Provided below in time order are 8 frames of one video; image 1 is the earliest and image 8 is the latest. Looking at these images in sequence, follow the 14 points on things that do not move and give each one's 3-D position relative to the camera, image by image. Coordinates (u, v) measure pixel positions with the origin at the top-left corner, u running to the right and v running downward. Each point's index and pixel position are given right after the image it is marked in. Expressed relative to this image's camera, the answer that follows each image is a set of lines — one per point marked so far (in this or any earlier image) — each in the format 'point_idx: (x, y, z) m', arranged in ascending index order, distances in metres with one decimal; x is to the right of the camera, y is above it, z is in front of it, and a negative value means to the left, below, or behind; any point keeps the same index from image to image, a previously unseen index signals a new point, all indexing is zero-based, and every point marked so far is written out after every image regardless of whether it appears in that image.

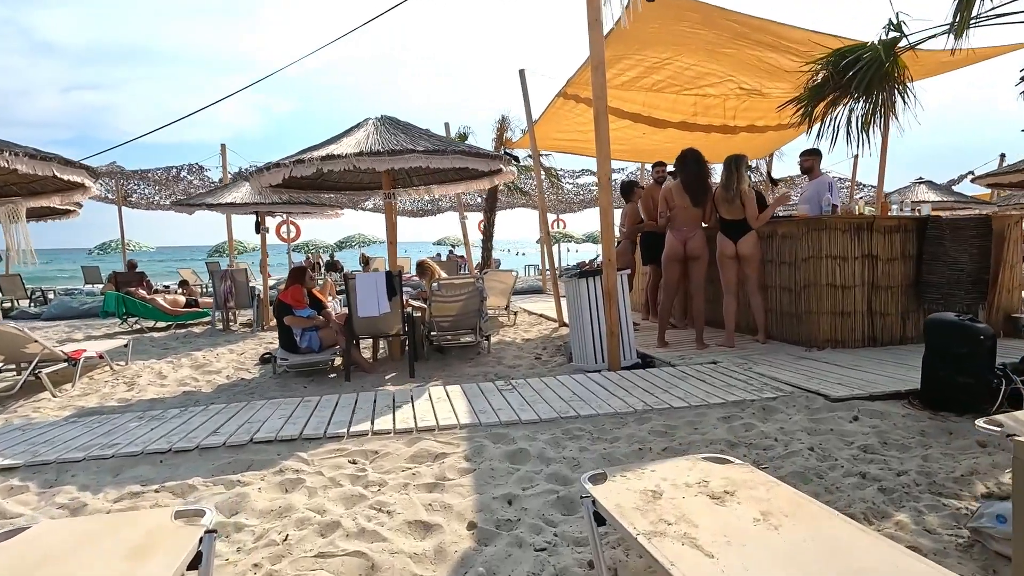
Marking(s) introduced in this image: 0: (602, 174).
0: (+0.7, +0.9, +4.3) m
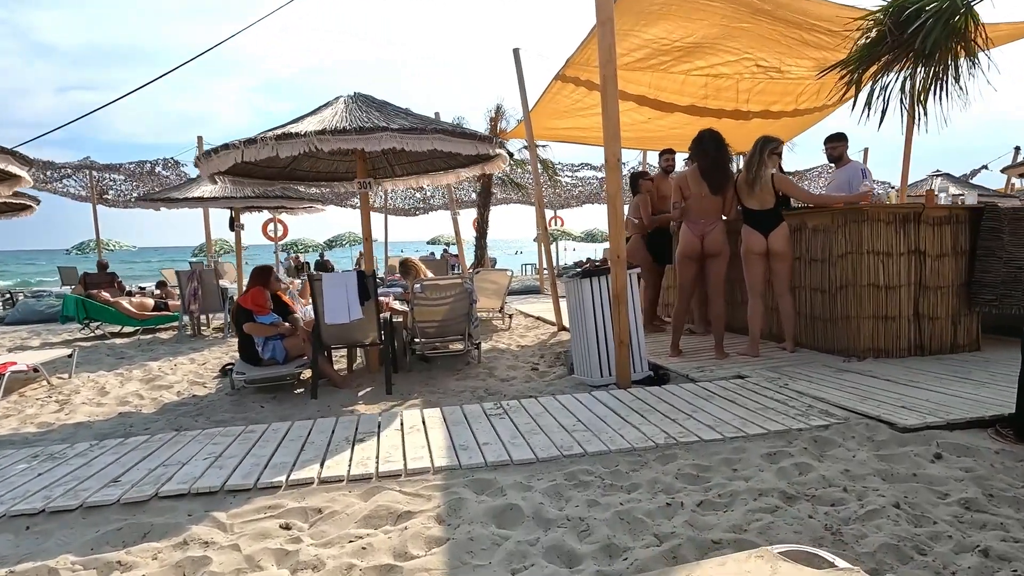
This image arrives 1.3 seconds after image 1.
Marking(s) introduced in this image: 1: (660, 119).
0: (+0.7, +0.9, +3.6) m
1: (+2.3, +2.6, +8.2) m
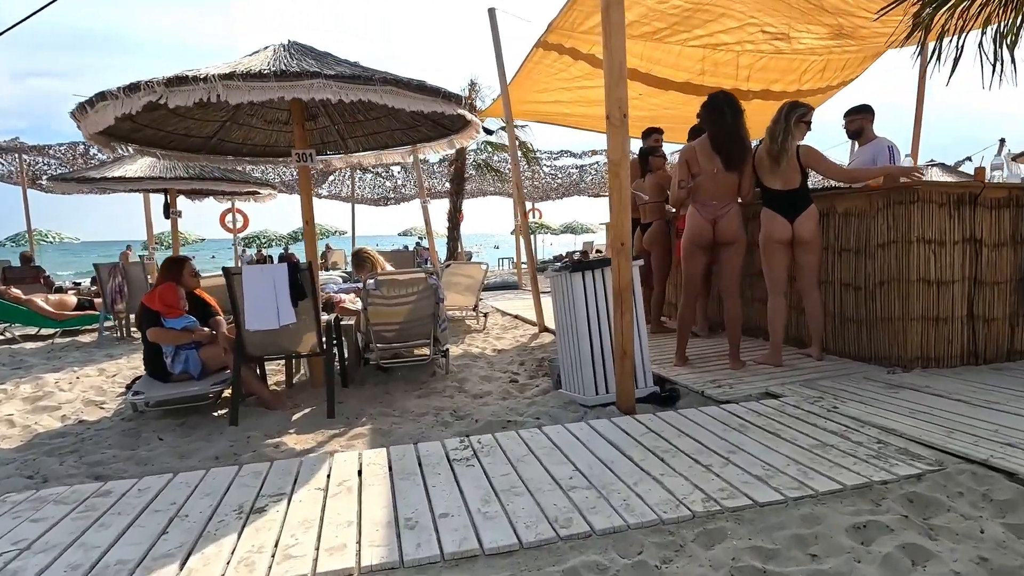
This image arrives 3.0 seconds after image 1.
0: (+0.5, +0.9, +2.8) m
1: (+1.9, +2.7, +7.4) m
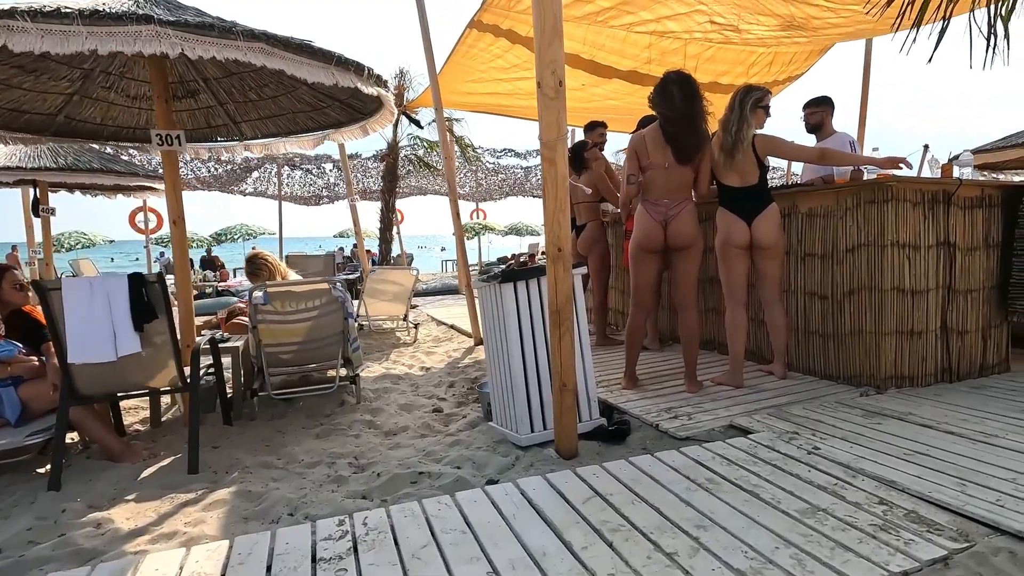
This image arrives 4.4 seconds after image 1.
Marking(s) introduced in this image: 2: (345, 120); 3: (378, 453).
0: (+0.1, +0.9, +2.1) m
1: (+1.1, +2.6, +6.9) m
2: (-1.3, +1.3, +4.3) m
3: (-0.7, -0.9, +2.9) m
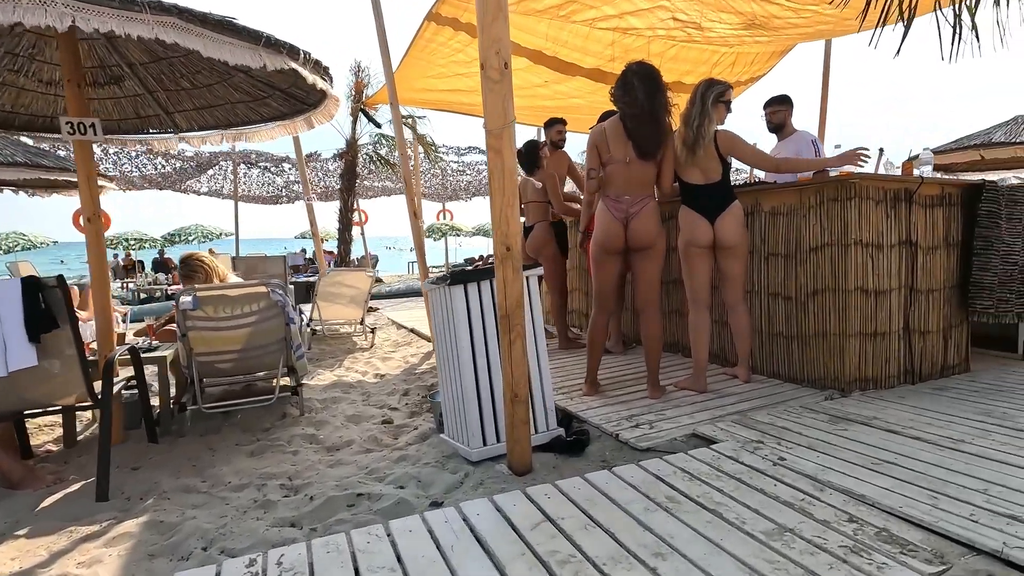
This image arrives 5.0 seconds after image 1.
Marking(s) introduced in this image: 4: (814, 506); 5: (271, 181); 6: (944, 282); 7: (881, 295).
0: (-0.1, +0.9, +1.9) m
1: (+0.6, +2.6, +6.8) m
2: (-1.7, +1.3, +4.0) m
3: (-1.0, -0.9, +2.6) m
4: (+1.0, -0.7, +1.8) m
5: (-6.2, +2.7, +13.6) m
6: (+2.7, 0.0, +3.4) m
7: (+2.2, 0.0, +3.1) m
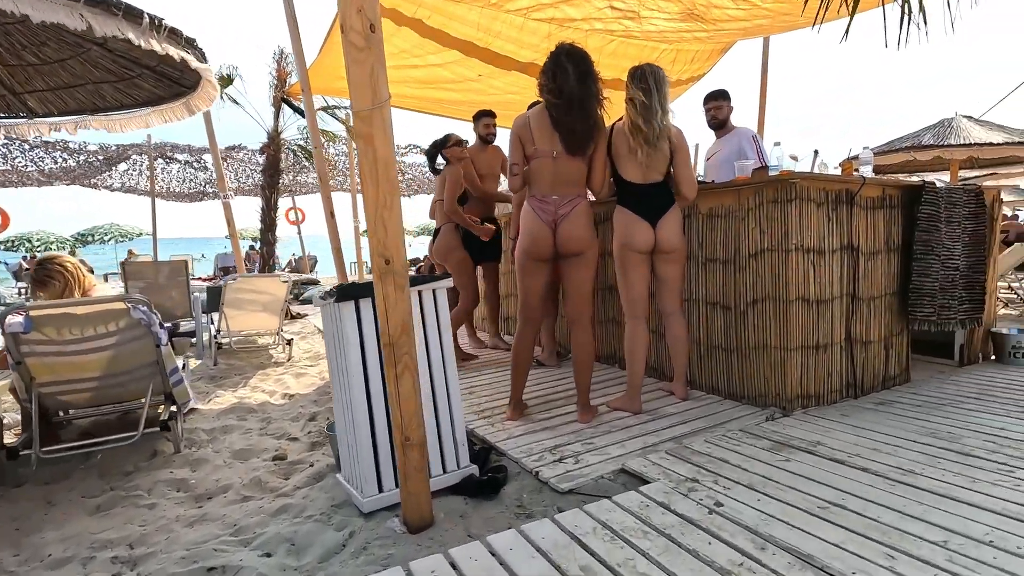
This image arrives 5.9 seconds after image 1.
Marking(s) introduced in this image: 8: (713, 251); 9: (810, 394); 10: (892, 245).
0: (-0.4, +0.8, +1.5) m
1: (-0.2, +2.5, +6.4) m
2: (-2.2, +1.2, +3.4) m
3: (-1.4, -1.0, +2.1) m
4: (+0.7, -0.8, +1.5) m
5: (-7.6, +2.6, +12.6) m
6: (+2.2, 0.0, +3.2) m
7: (+1.7, -0.1, +2.9) m
8: (+1.2, +0.2, +3.1) m
9: (+1.6, -0.6, +2.9) m
10: (+2.3, +0.3, +3.2) m
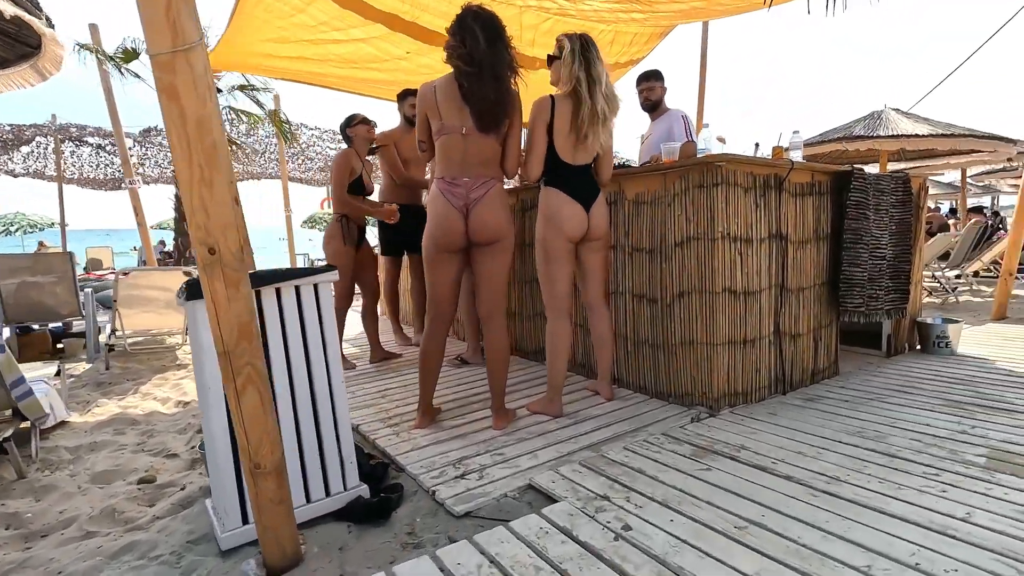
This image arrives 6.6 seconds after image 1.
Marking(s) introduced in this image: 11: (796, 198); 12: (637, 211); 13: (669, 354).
0: (-0.8, +0.8, +1.2) m
1: (-1.0, +2.6, +6.0) m
2: (-2.7, +1.3, +2.9) m
3: (-1.8, -1.0, +1.7) m
4: (+0.3, -0.8, +1.3) m
5: (-8.8, +2.8, +11.6) m
6: (+1.7, 0.0, +3.1) m
7: (+1.2, 0.0, +2.7) m
8: (+0.7, +0.3, +2.9) m
9: (+1.2, -0.5, +2.8) m
10: (+1.8, +0.3, +3.1) m
11: (+1.5, +0.5, +2.9) m
12: (+0.7, +0.4, +2.9) m
13: (+0.8, -0.3, +2.8) m
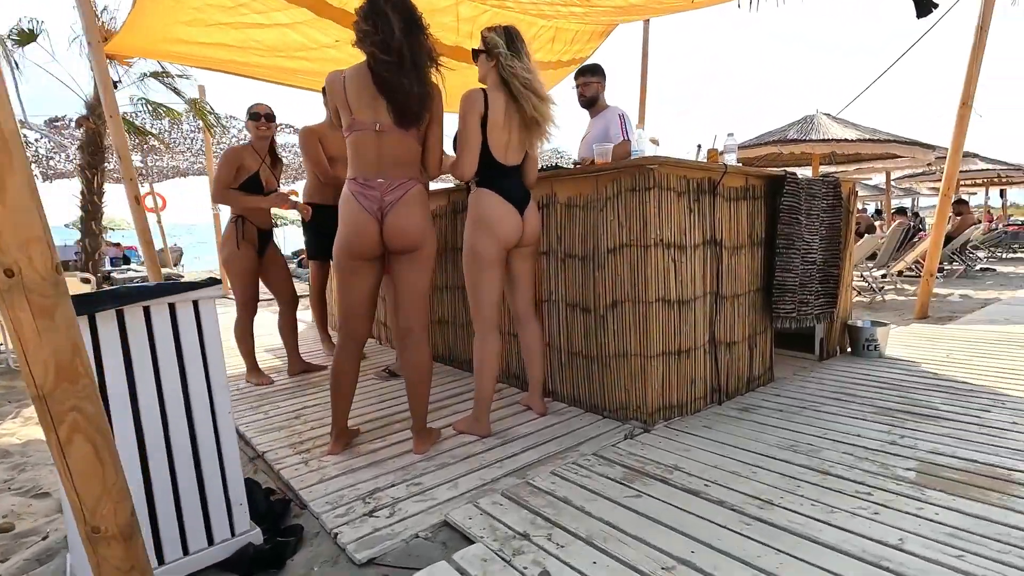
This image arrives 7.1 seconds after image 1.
0: (-1.0, +0.7, +0.9) m
1: (-1.7, +2.6, +5.7) m
2: (-3.1, +1.2, +2.4) m
3: (-2.0, -1.0, +1.4) m
4: (+0.1, -0.8, +1.1) m
5: (-10.0, +2.7, +10.5) m
6: (+1.3, 0.0, +3.0) m
7: (+0.8, -0.1, +2.6) m
8: (+0.3, +0.2, +2.8) m
9: (+0.8, -0.6, +2.6) m
10: (+1.4, +0.3, +3.0) m
11: (+1.2, +0.5, +2.8) m
12: (+0.3, +0.4, +2.8) m
13: (+0.5, -0.4, +2.7) m
